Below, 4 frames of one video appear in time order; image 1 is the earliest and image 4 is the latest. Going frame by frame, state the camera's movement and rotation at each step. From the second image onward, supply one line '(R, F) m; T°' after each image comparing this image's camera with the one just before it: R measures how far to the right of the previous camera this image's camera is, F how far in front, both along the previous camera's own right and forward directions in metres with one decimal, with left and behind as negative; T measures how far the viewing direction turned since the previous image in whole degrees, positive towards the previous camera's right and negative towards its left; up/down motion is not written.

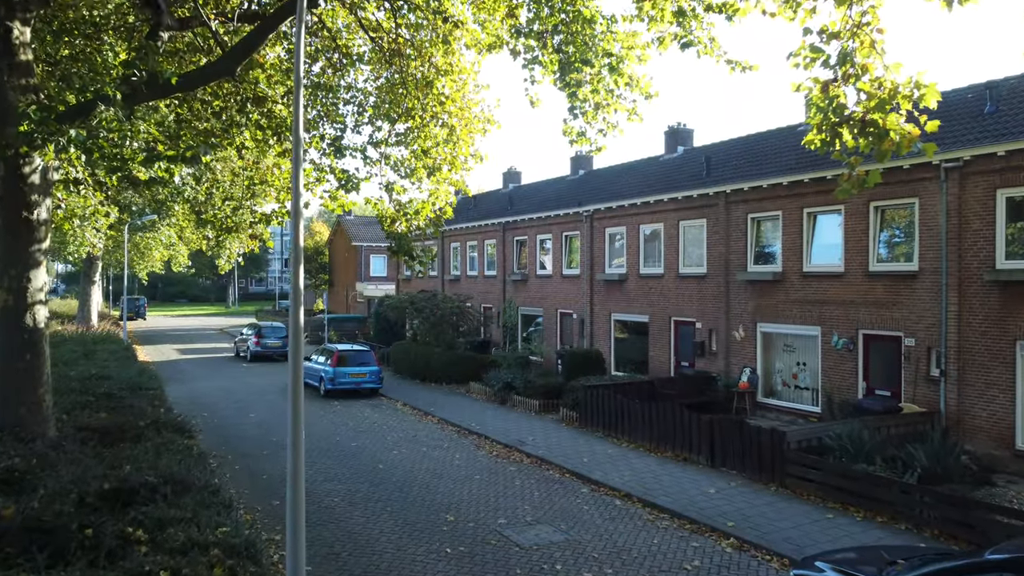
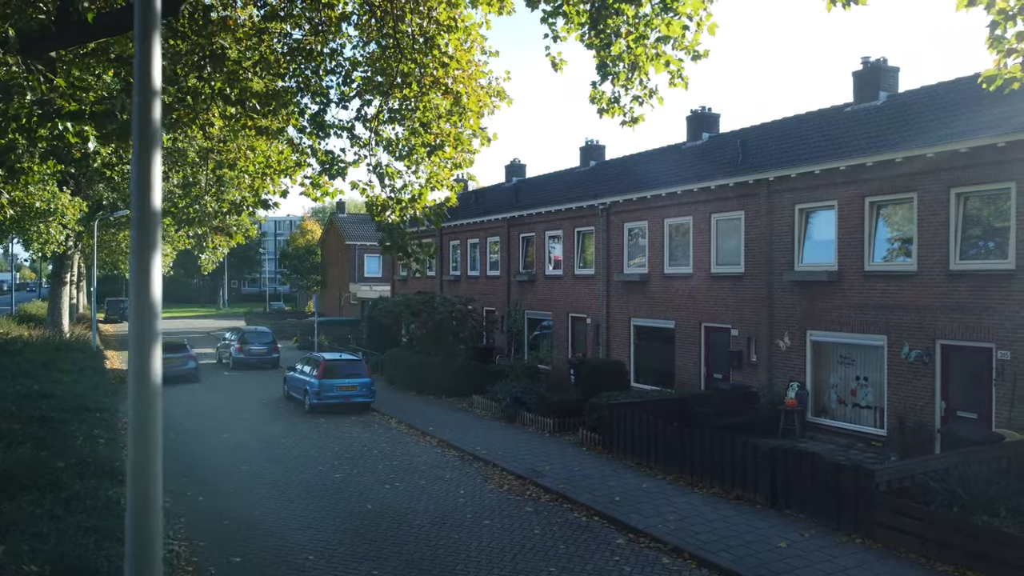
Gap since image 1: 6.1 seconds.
(-0.2, +2.3) m; 0°
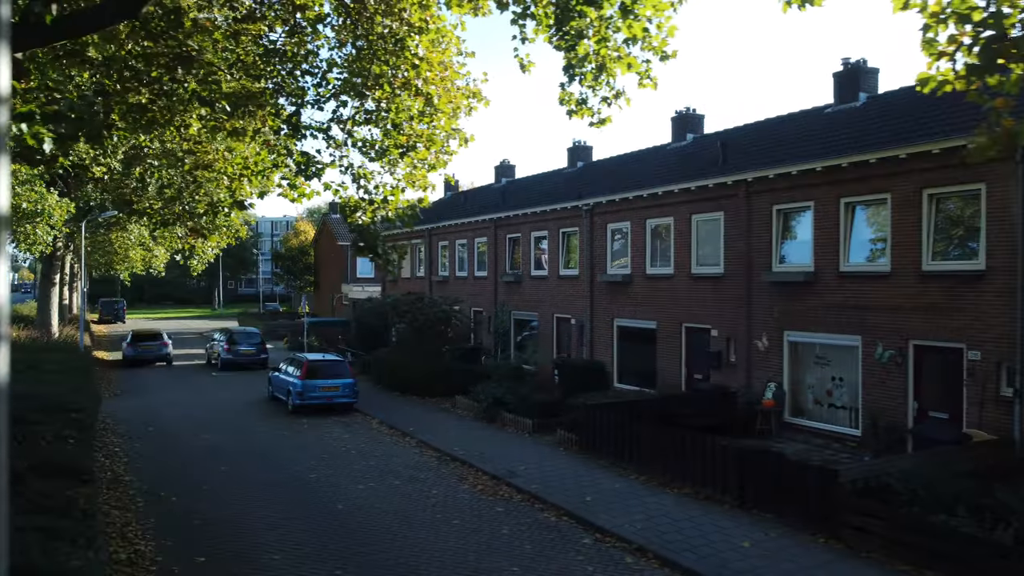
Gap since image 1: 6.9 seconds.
(+0.4, 0.0) m; 0°
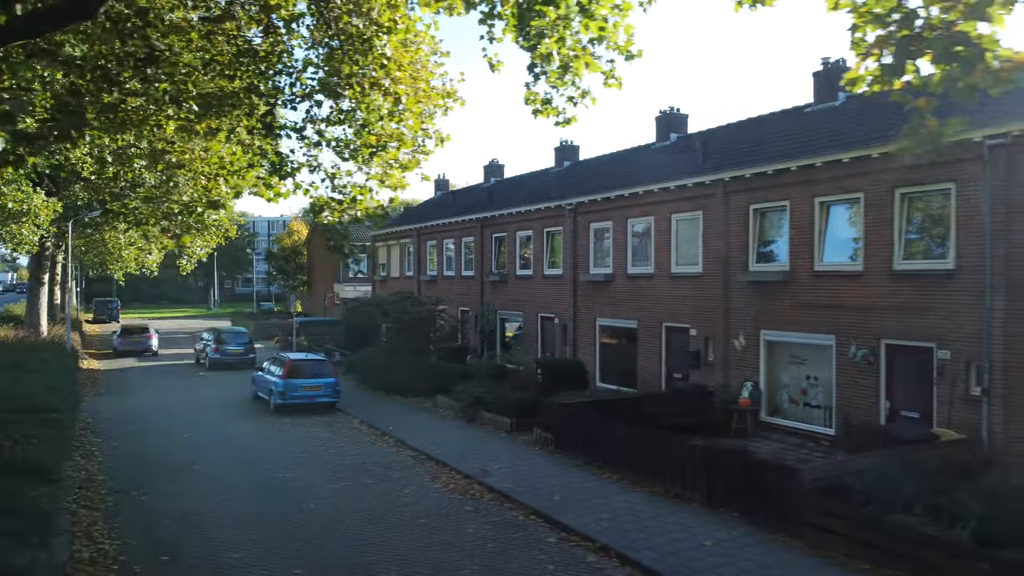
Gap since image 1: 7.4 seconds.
(+0.4, 0.0) m; 0°
